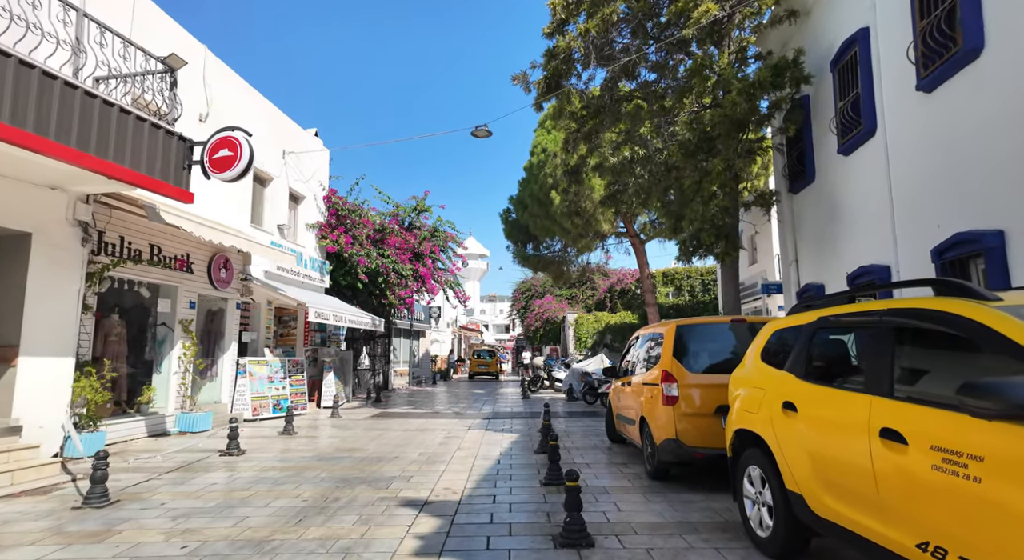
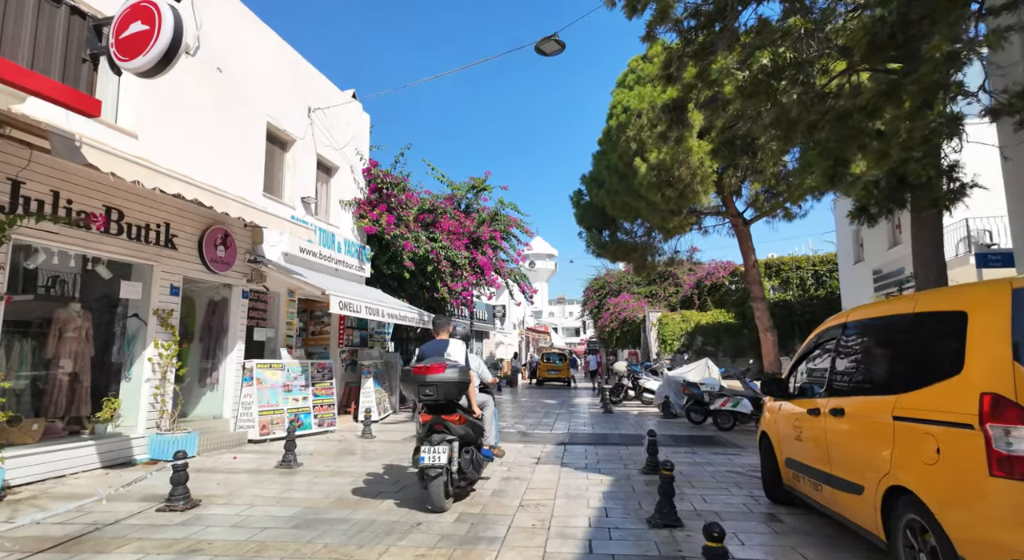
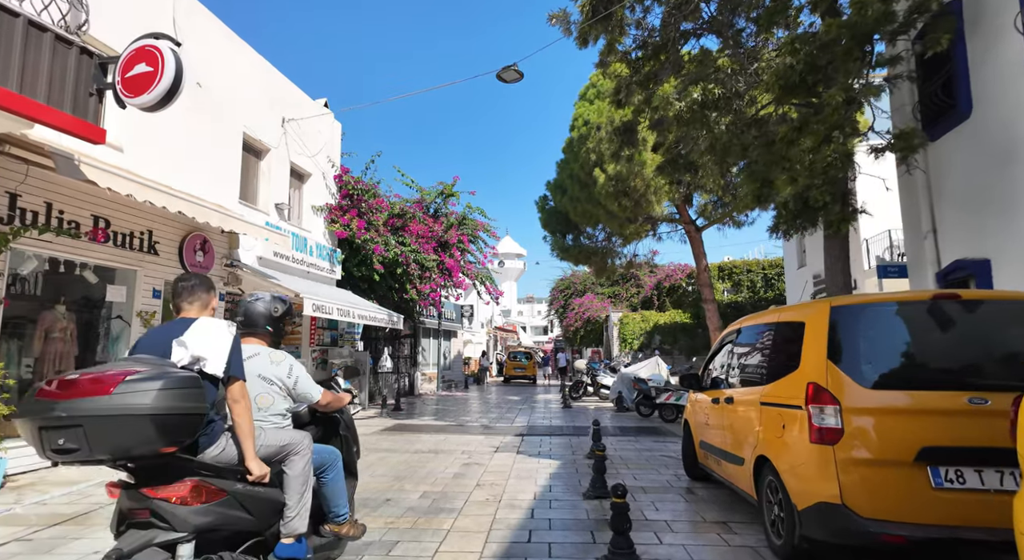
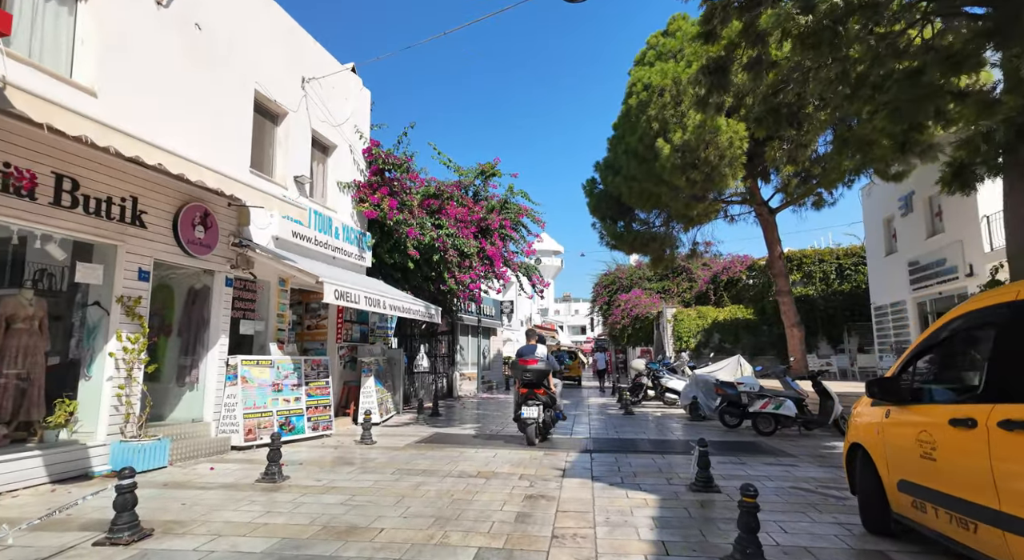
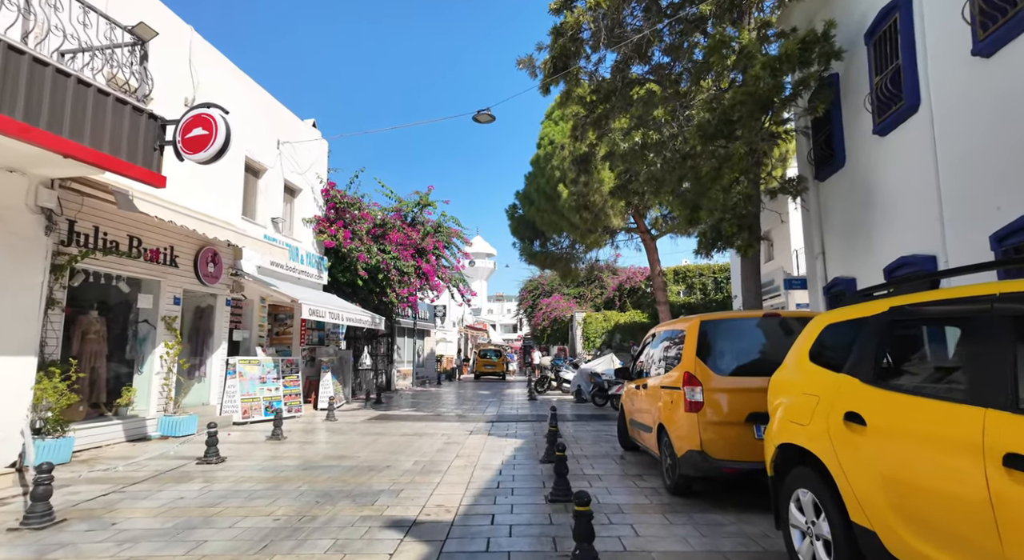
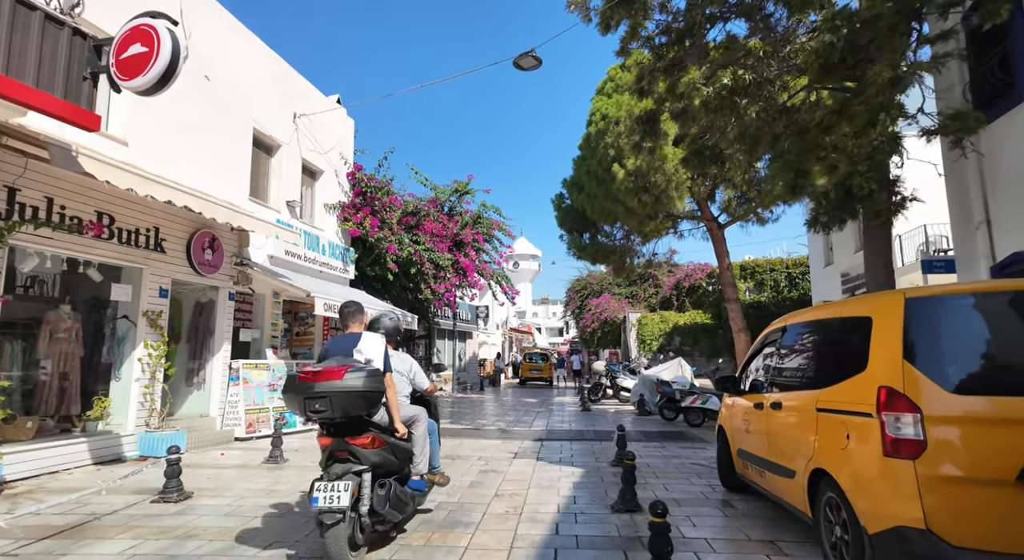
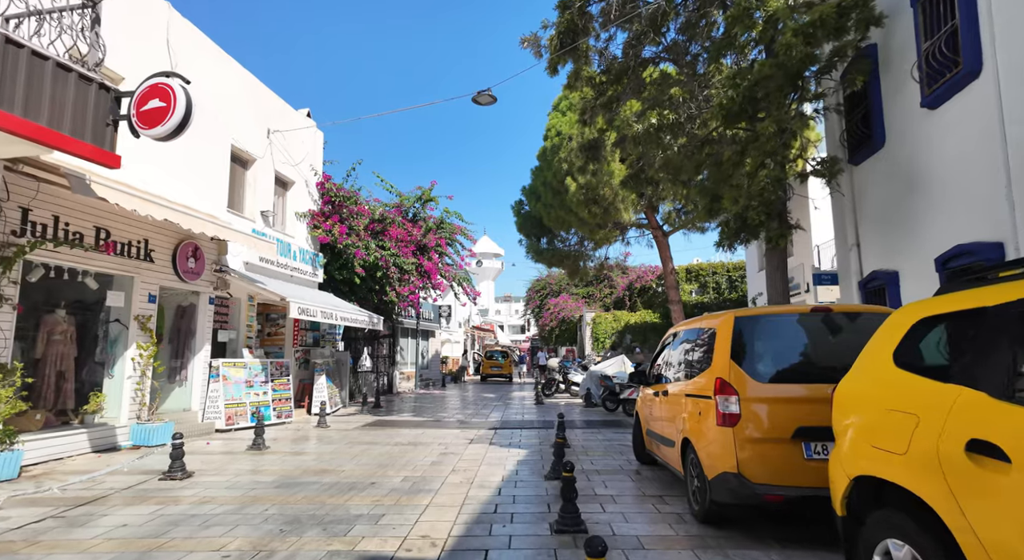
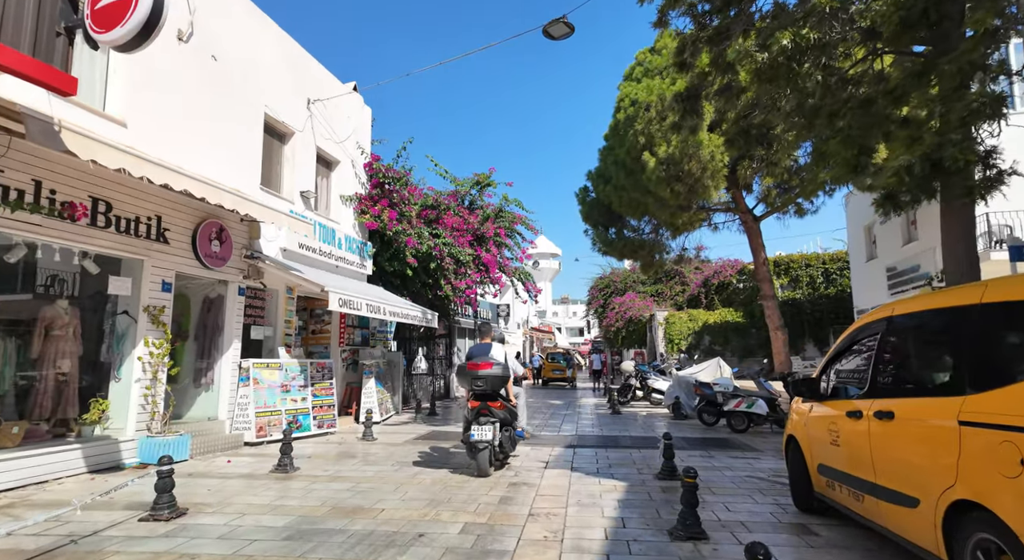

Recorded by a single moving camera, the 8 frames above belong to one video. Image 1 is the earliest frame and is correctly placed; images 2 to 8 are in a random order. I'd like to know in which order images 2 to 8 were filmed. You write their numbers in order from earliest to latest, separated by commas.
5, 7, 3, 6, 2, 8, 4
